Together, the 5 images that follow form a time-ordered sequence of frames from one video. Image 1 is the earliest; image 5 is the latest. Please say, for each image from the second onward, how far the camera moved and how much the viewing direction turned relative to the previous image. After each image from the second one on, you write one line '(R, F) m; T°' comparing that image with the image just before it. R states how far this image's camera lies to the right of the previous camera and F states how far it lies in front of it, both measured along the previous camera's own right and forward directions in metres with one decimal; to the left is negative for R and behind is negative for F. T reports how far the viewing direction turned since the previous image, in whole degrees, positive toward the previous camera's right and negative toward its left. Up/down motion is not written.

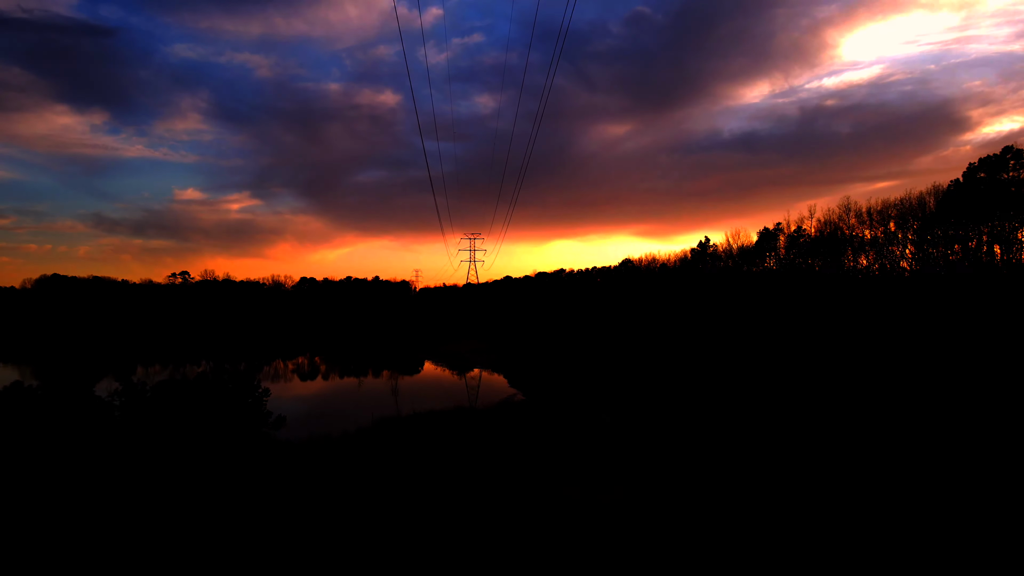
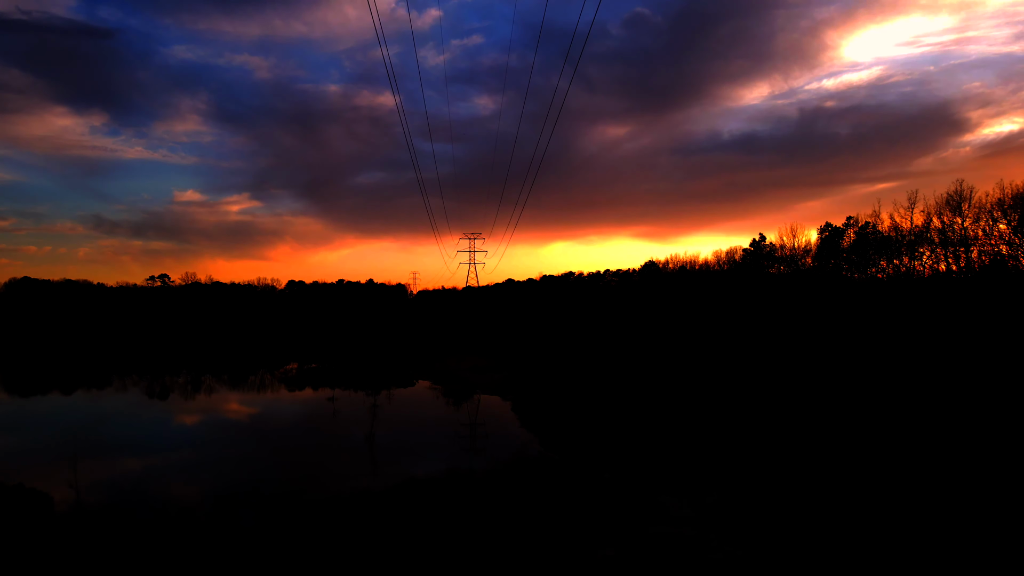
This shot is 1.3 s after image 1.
(-0.3, +2.7) m; 0°
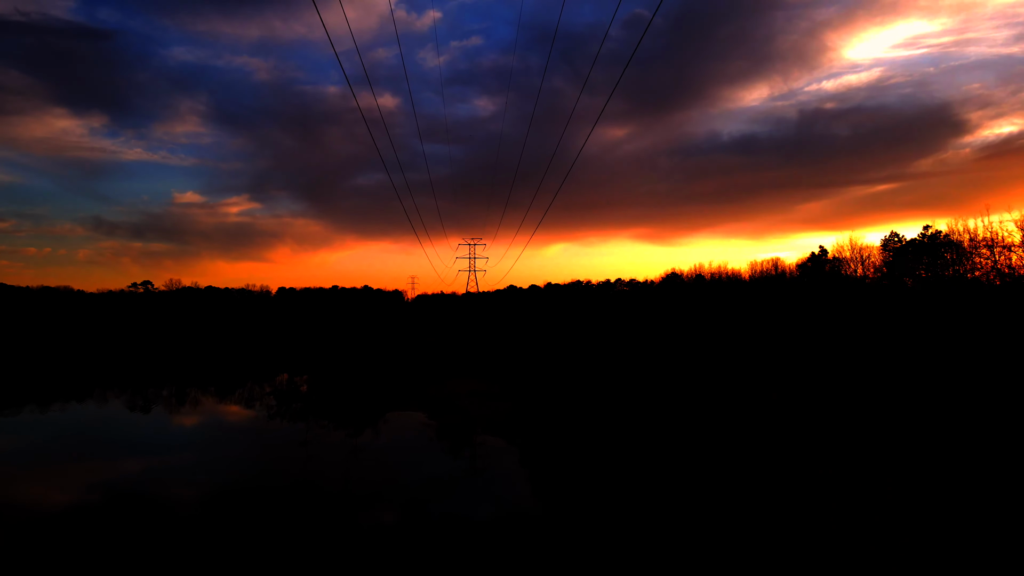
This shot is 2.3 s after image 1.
(-0.2, +2.4) m; 0°
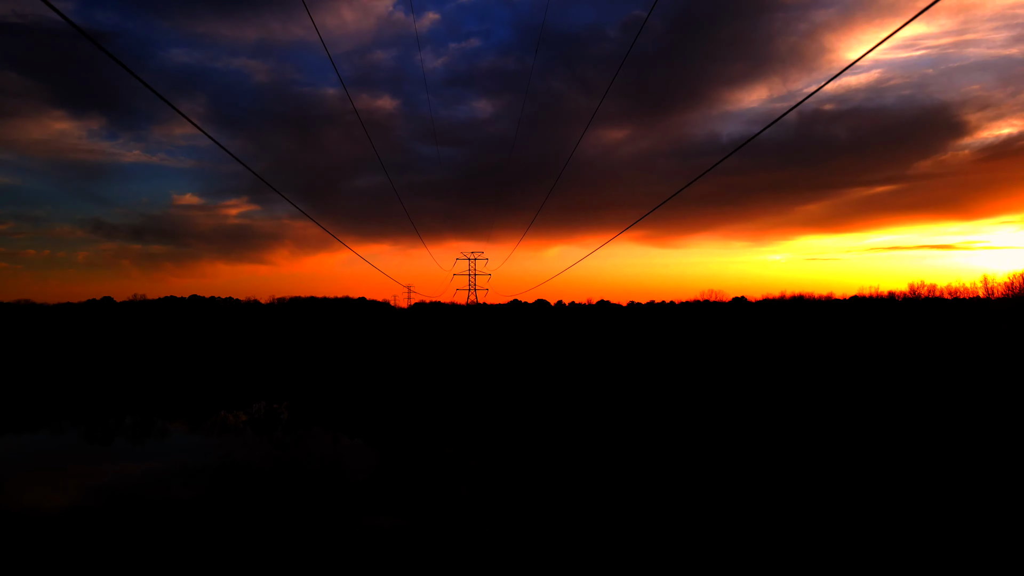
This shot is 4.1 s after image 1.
(-0.3, +1.8) m; 0°
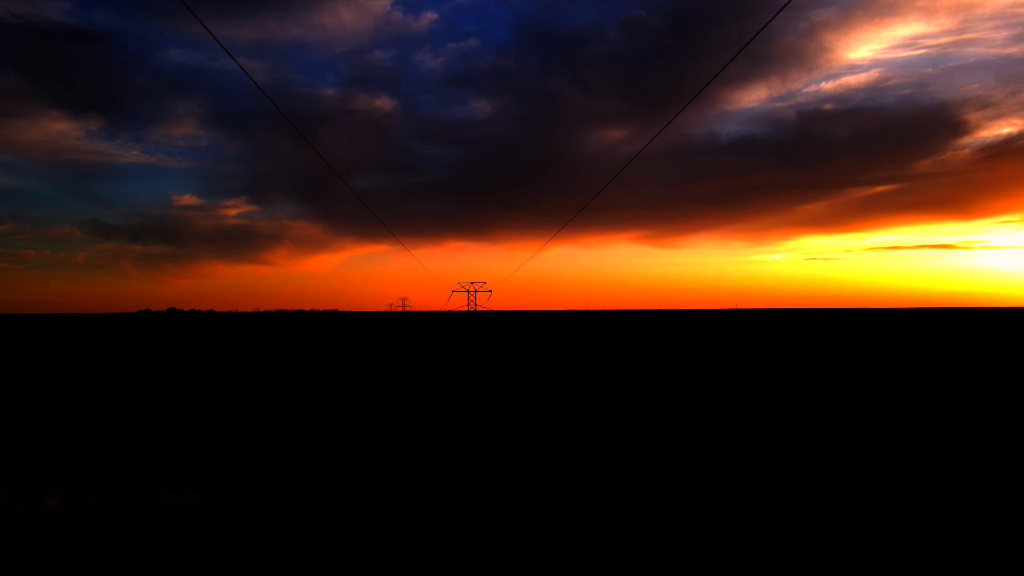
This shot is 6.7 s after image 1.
(-0.2, +3.4) m; 0°
